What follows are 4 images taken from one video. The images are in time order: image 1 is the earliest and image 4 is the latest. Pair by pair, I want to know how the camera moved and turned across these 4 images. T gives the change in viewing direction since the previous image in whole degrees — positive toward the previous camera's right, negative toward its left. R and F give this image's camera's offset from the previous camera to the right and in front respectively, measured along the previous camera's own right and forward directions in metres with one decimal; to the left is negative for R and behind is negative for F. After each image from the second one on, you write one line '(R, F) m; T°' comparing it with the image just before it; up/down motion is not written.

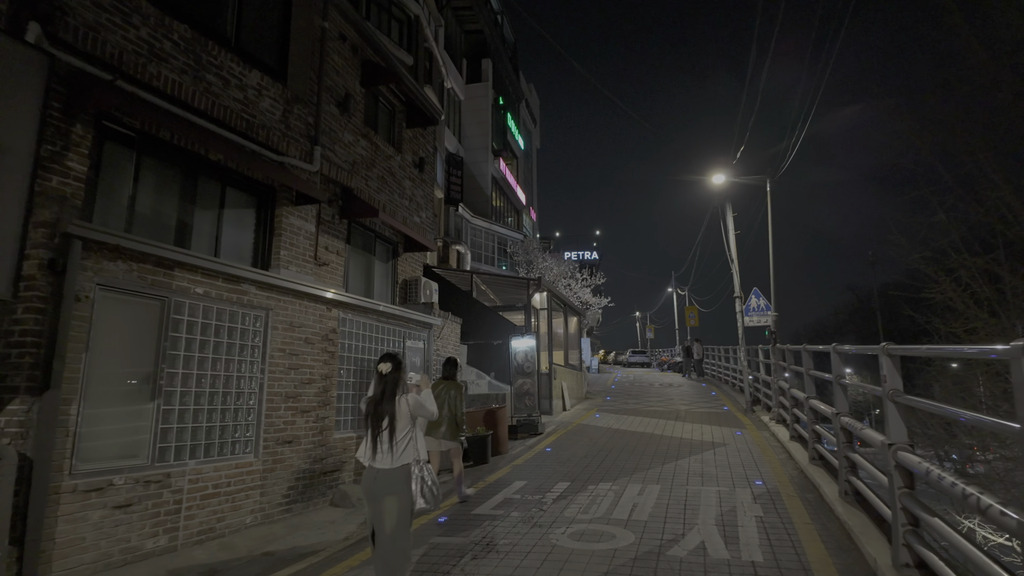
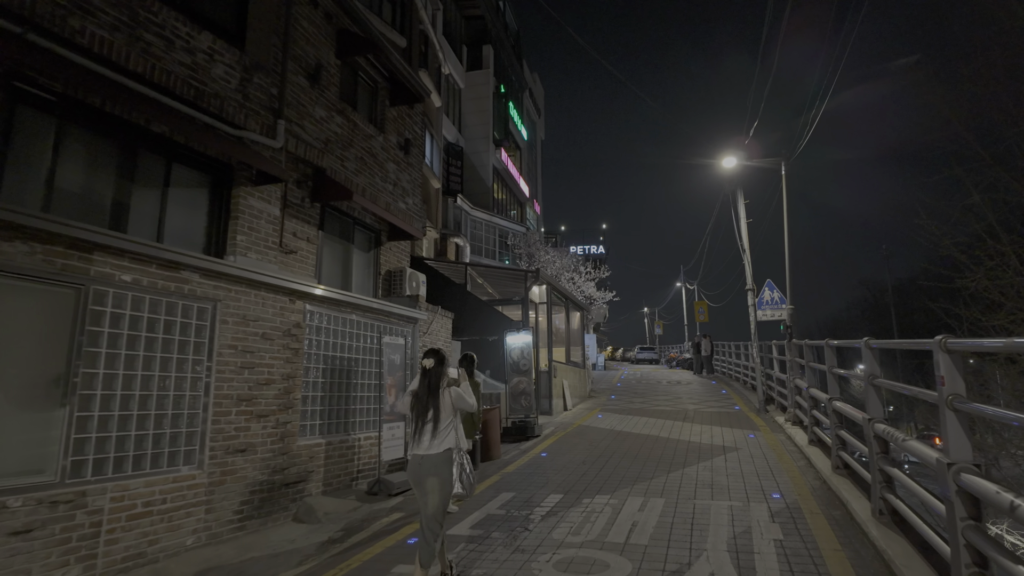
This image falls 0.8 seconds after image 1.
(+0.3, +0.8) m; -1°
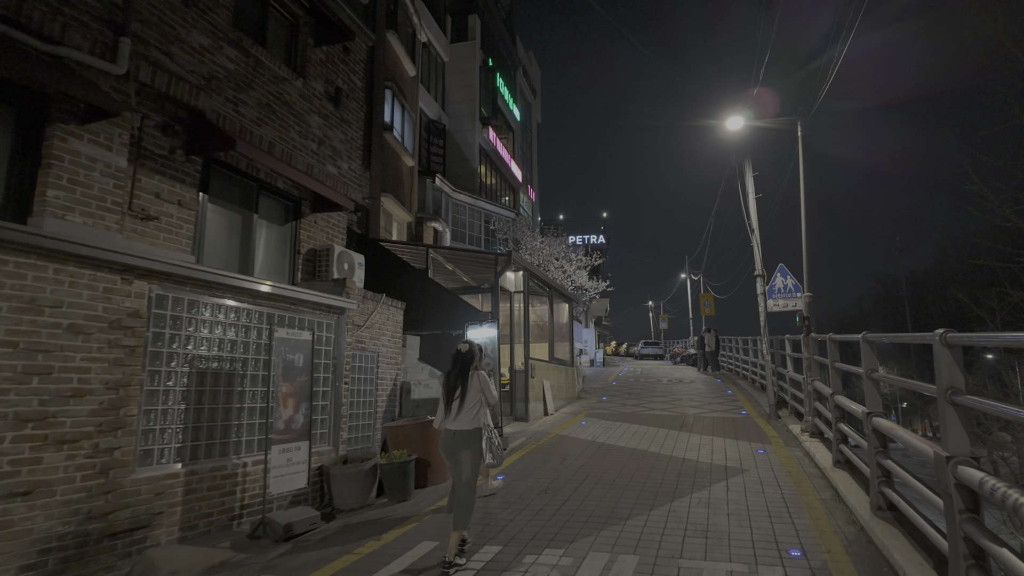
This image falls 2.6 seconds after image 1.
(+0.7, +1.8) m; -1°
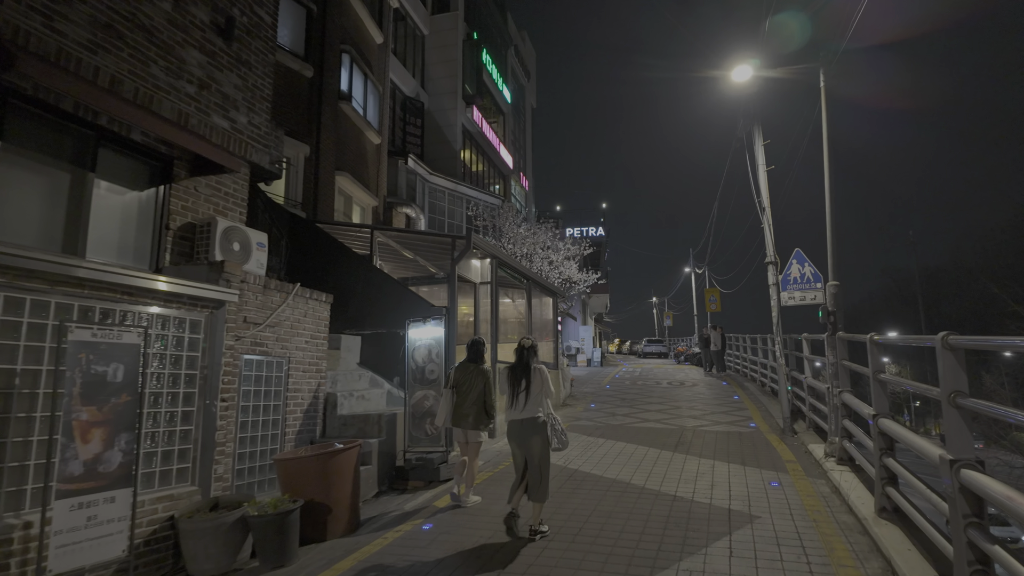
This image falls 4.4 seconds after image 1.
(+0.7, +1.8) m; -1°
